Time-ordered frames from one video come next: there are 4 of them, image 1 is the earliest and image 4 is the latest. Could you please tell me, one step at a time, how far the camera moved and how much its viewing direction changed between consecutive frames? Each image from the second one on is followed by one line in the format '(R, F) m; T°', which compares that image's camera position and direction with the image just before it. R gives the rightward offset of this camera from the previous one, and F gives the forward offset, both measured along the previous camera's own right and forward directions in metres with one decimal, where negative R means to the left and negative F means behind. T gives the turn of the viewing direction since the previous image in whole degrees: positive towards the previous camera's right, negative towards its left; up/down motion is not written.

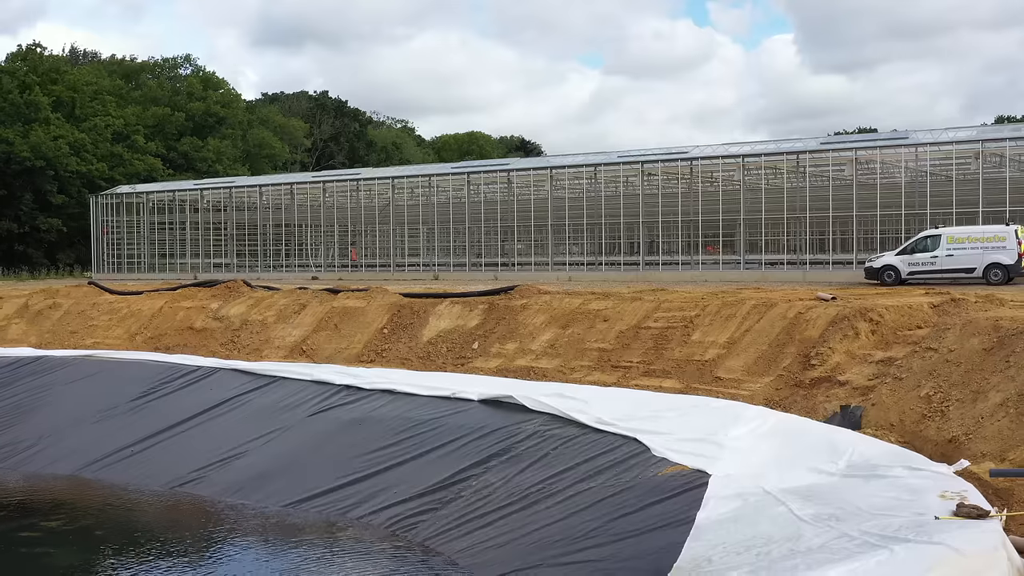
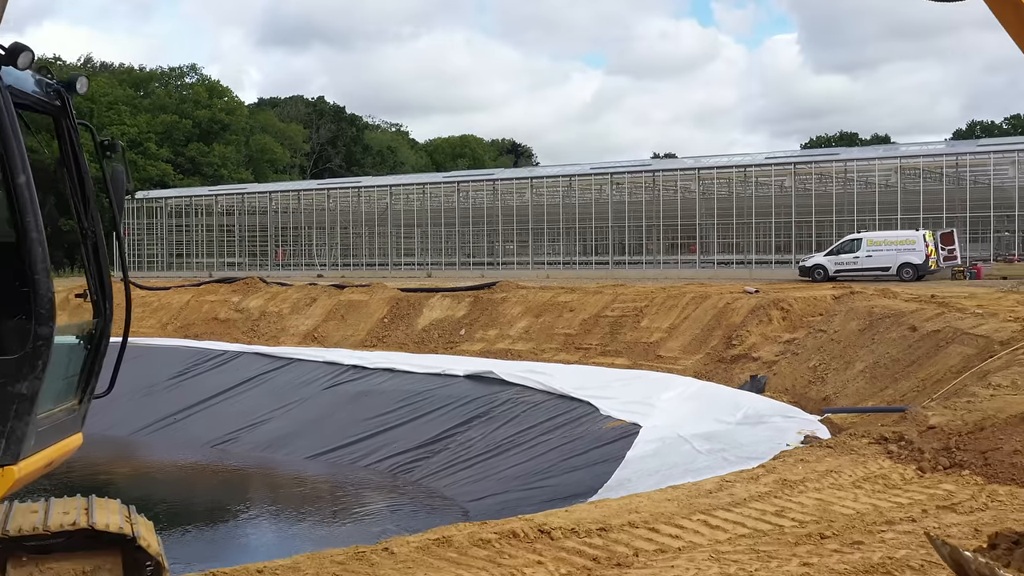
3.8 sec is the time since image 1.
(+0.2, -2.1) m; 0°
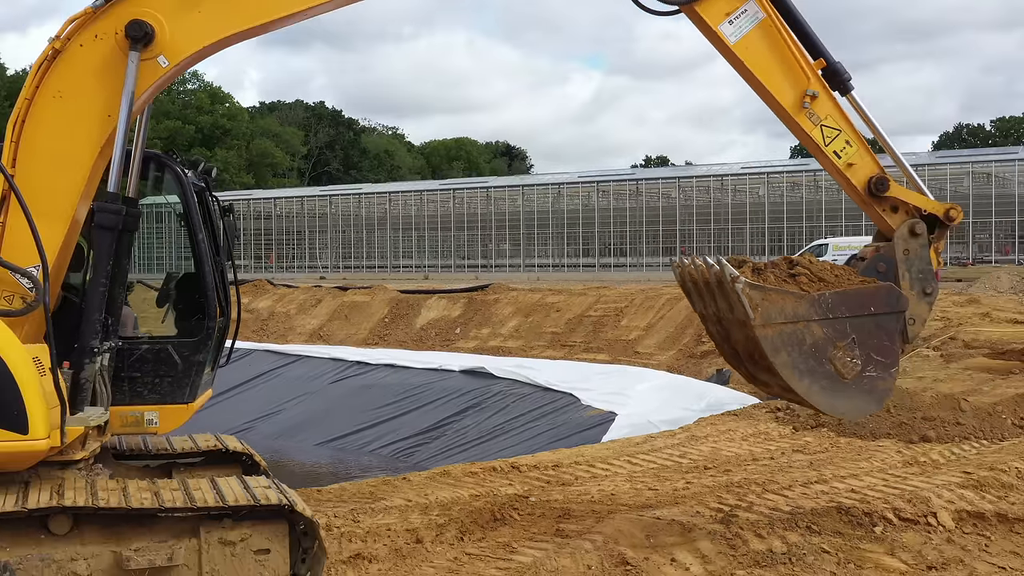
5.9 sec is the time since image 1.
(+0.1, -1.2) m; 0°
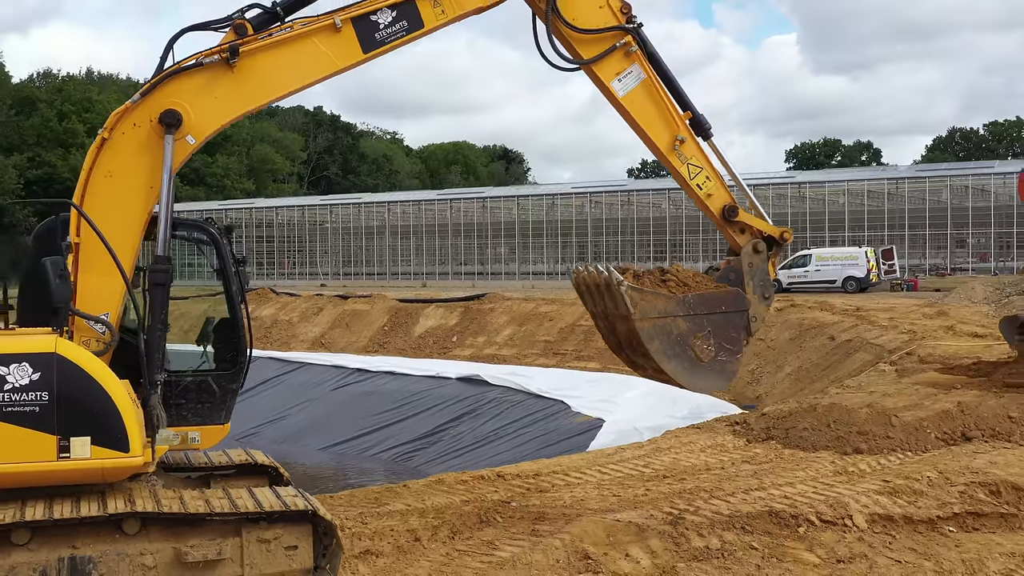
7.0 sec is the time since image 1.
(+0.1, -0.6) m; 0°
